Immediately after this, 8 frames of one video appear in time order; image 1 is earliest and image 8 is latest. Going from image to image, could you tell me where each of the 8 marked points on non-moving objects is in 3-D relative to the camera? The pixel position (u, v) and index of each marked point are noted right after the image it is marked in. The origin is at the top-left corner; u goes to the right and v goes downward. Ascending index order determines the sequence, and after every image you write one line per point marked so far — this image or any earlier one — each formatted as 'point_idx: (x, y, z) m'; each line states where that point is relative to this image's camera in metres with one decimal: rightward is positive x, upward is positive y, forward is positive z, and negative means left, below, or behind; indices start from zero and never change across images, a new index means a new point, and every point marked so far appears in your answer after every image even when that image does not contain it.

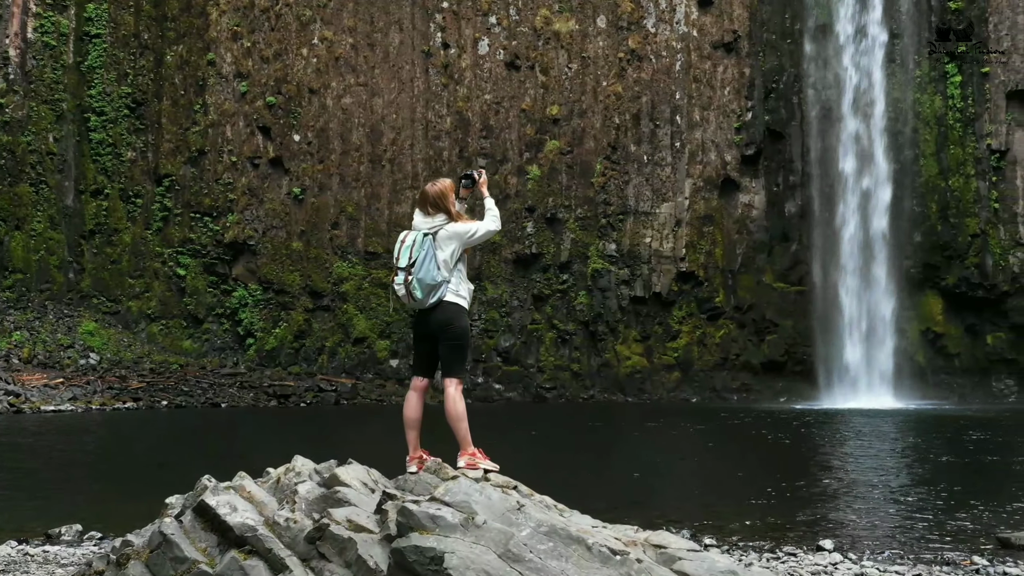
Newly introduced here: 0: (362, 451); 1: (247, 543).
0: (-1.5, -1.6, +11.9) m
1: (-0.7, -0.7, +3.5) m
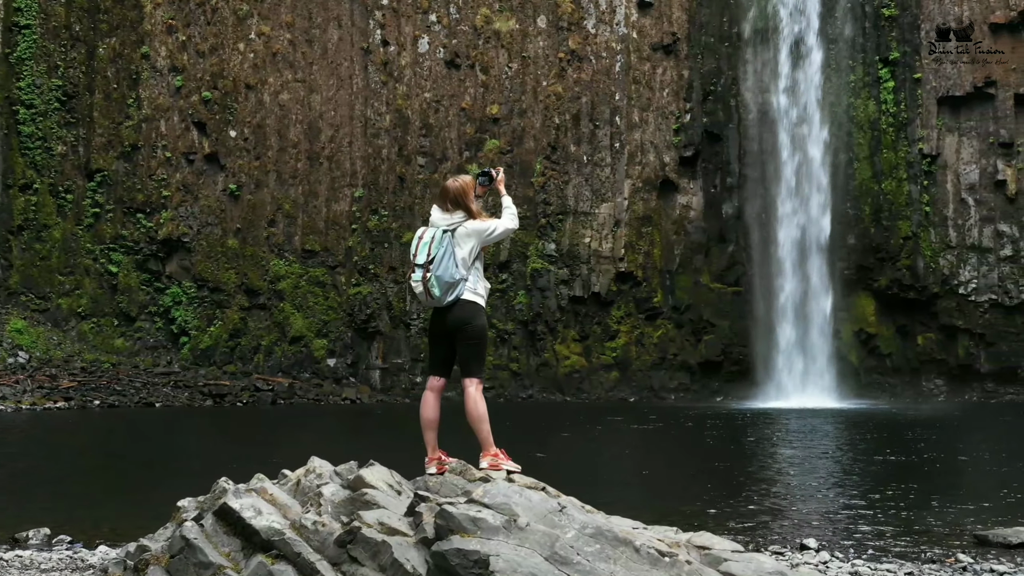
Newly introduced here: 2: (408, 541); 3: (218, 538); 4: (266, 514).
0: (-1.9, -1.6, +11.8) m
1: (-0.6, -0.7, +3.4) m
2: (-0.3, -0.7, +3.3) m
3: (-0.8, -0.7, +3.5) m
4: (-0.7, -0.7, +3.5) m
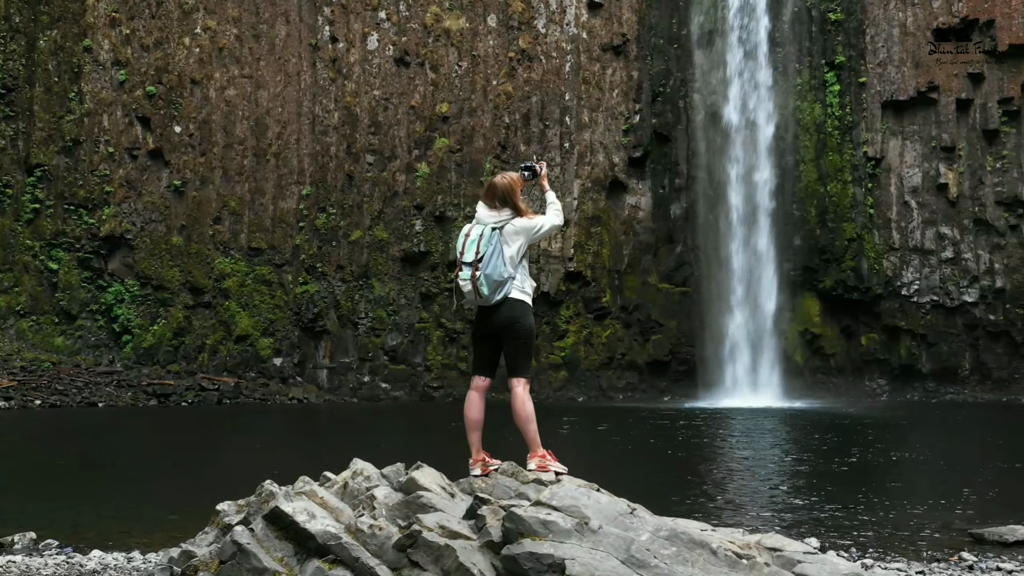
0: (-2.2, -1.6, +11.6) m
1: (-0.5, -0.7, +3.3) m
2: (-0.1, -0.7, +3.3) m
3: (-0.7, -0.7, +3.4) m
4: (-0.5, -0.7, +3.4) m
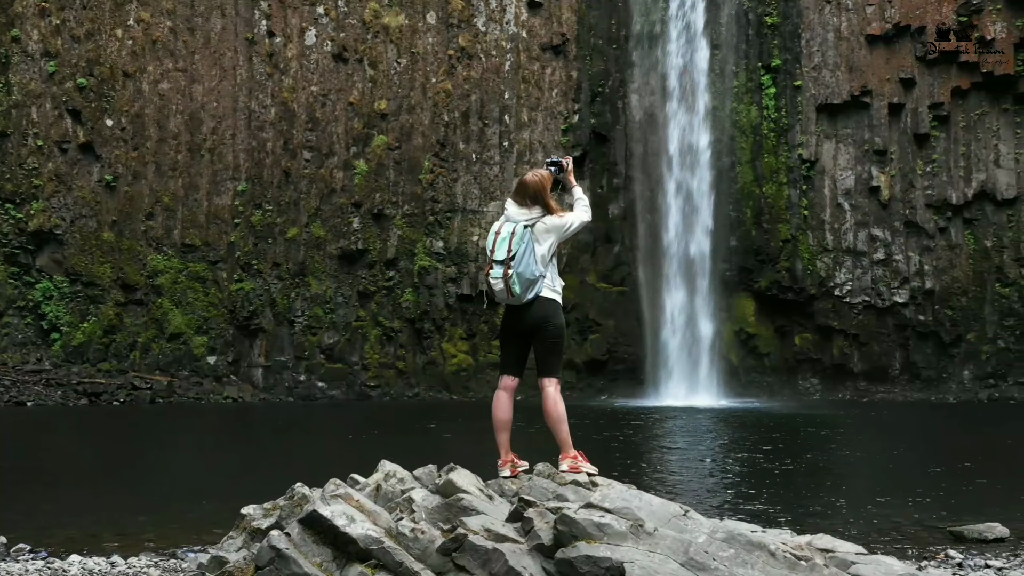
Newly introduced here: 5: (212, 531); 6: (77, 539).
0: (-2.6, -1.5, +11.4) m
1: (-0.4, -0.7, +3.3) m
2: (0.0, -0.7, +3.2) m
3: (-0.6, -0.7, +3.3) m
4: (-0.4, -0.6, +3.3) m
5: (-1.7, -1.4, +6.9) m
6: (-2.4, -1.4, +6.6) m
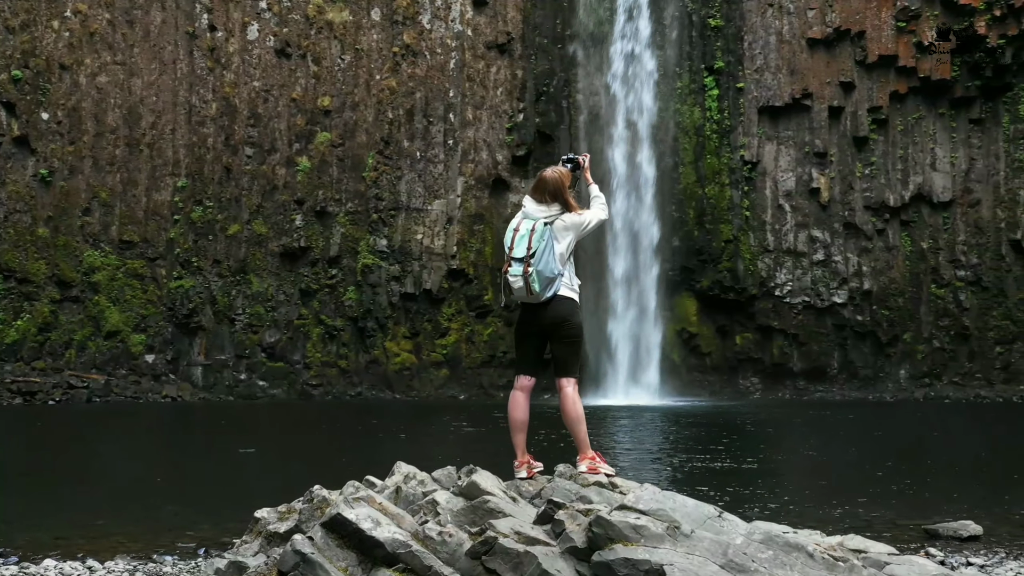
0: (-3.0, -1.5, +11.2) m
1: (-0.3, -0.7, +3.2) m
2: (+0.1, -0.7, +3.2) m
3: (-0.5, -0.7, +3.2) m
4: (-0.3, -0.6, +3.3) m
5: (-1.8, -1.4, +6.7) m
6: (-2.5, -1.3, +6.4) m
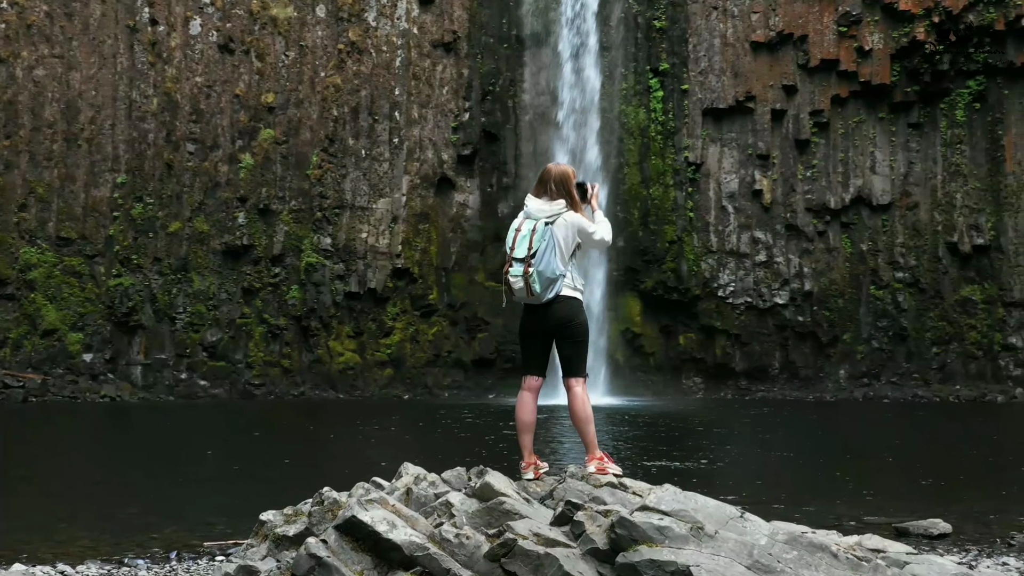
0: (-3.3, -1.5, +11.0) m
1: (-0.3, -0.7, +3.1) m
2: (+0.1, -0.7, +3.1) m
3: (-0.4, -0.7, +3.2) m
4: (-0.3, -0.6, +3.2) m
5: (-2.0, -1.3, +6.6) m
6: (-2.6, -1.3, +6.2) m
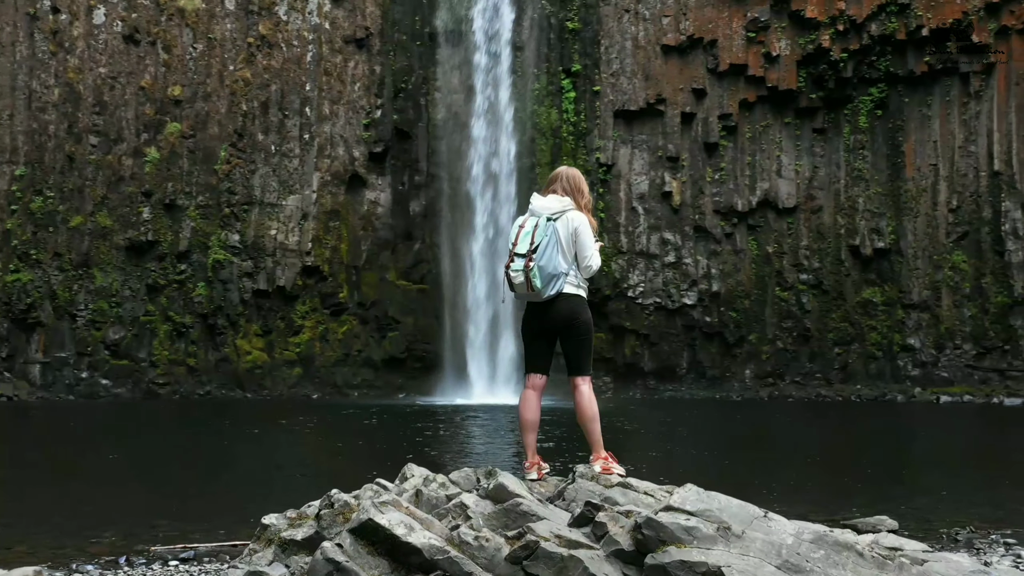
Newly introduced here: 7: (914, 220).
0: (-3.9, -1.4, +10.6) m
1: (-0.2, -0.7, +3.0) m
2: (+0.2, -0.7, +3.1) m
3: (-0.4, -0.7, +3.1) m
4: (-0.3, -0.6, +3.1) m
5: (-2.2, -1.3, +6.3) m
6: (-2.8, -1.3, +6.0) m
7: (+5.7, +1.0, +17.1) m
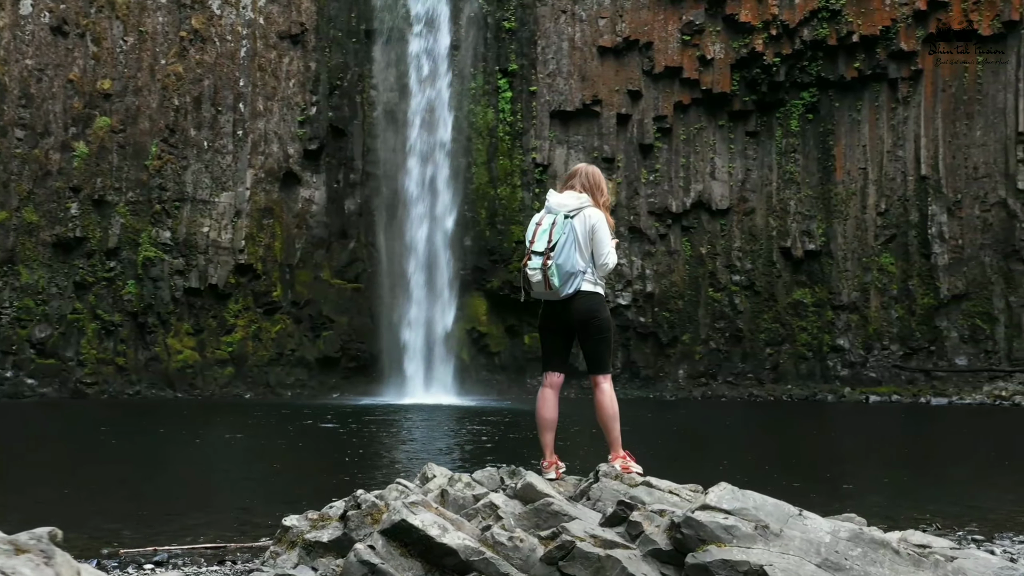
0: (-4.3, -1.4, +10.3) m
1: (-0.1, -0.7, +3.0) m
2: (+0.3, -0.7, +3.1) m
3: (-0.3, -0.7, +3.0) m
4: (-0.2, -0.6, +3.0) m
5: (-2.3, -1.3, +6.2) m
6: (-2.9, -1.3, +5.7) m
7: (+4.9, +0.9, +17.4) m
